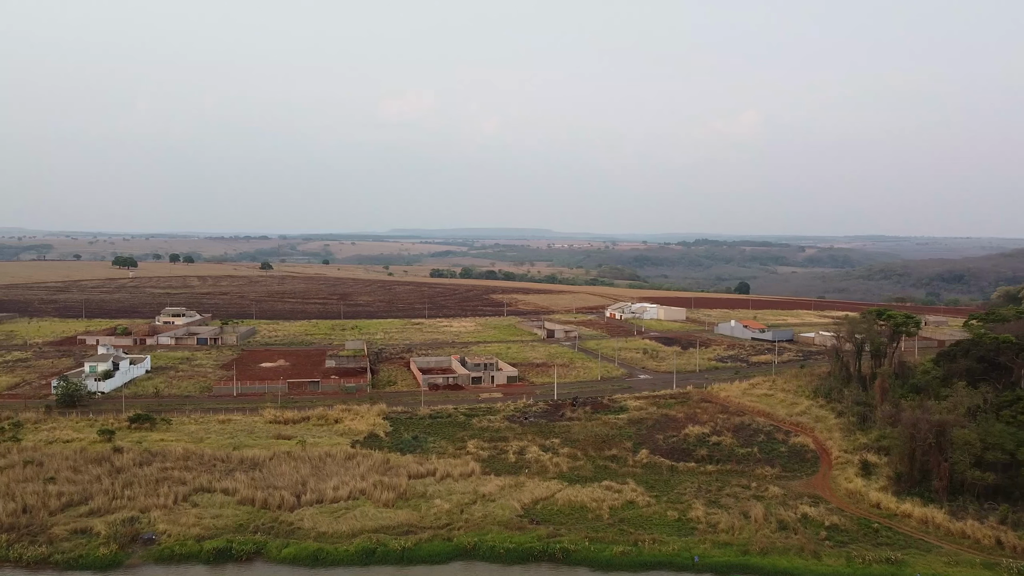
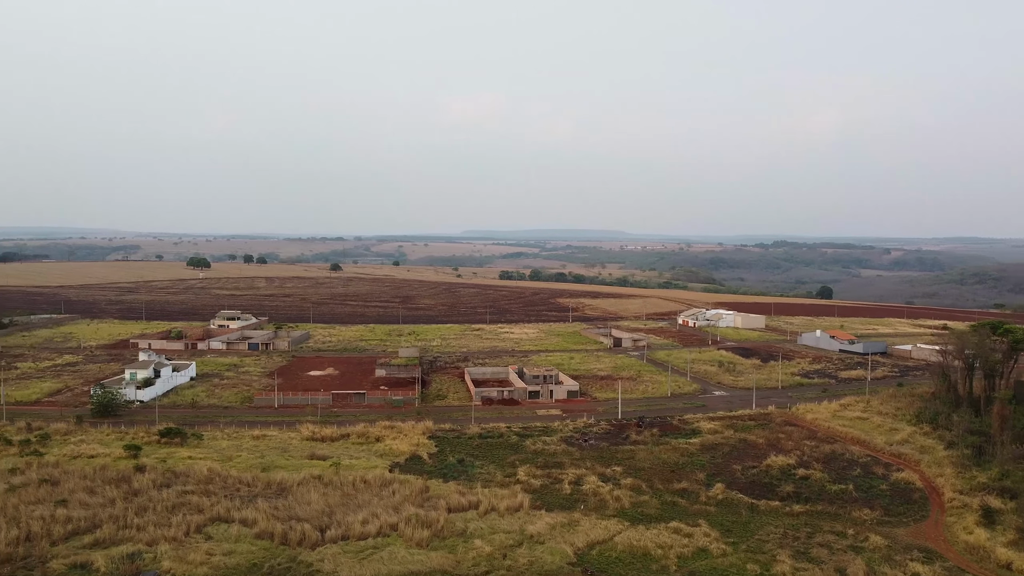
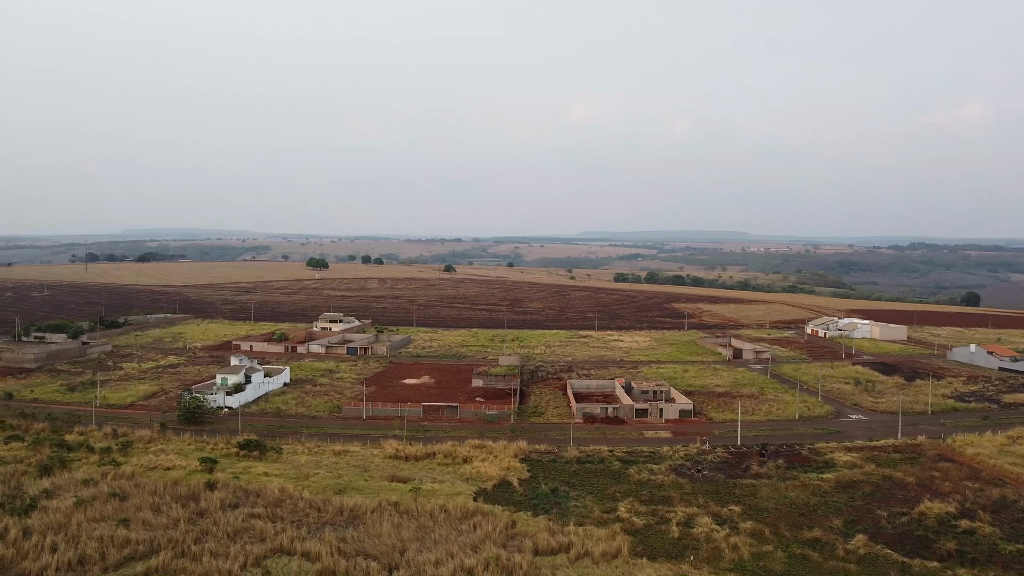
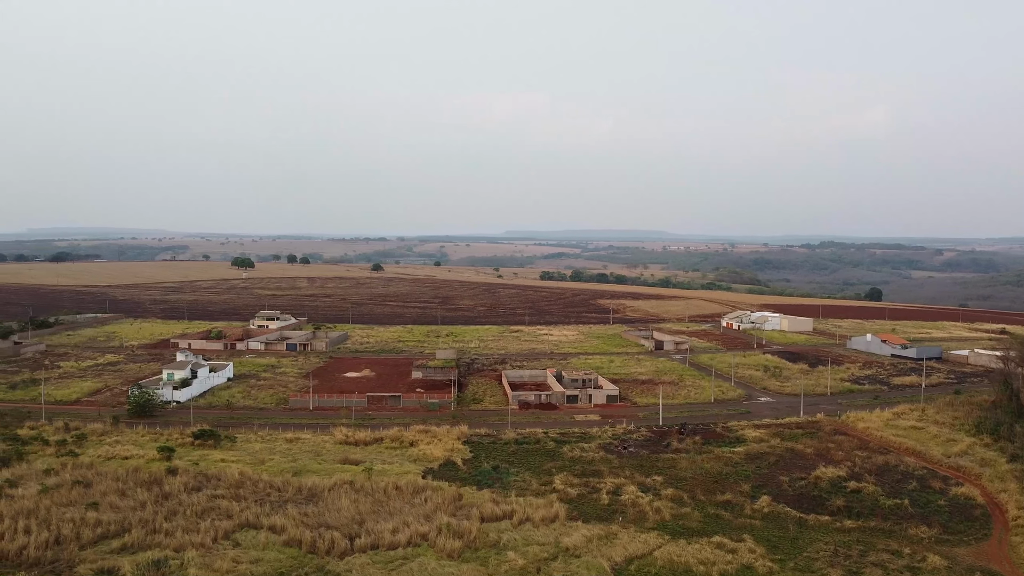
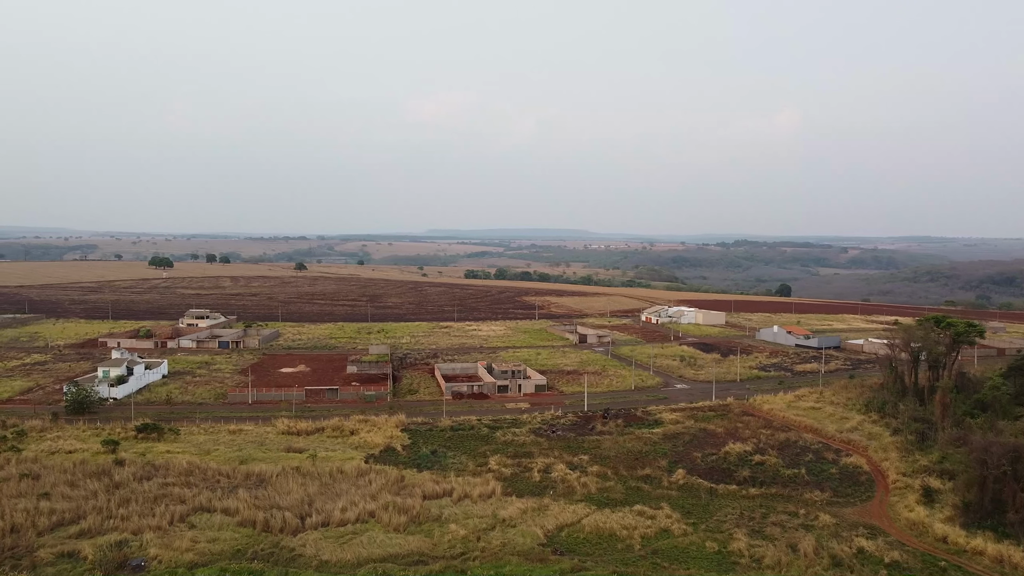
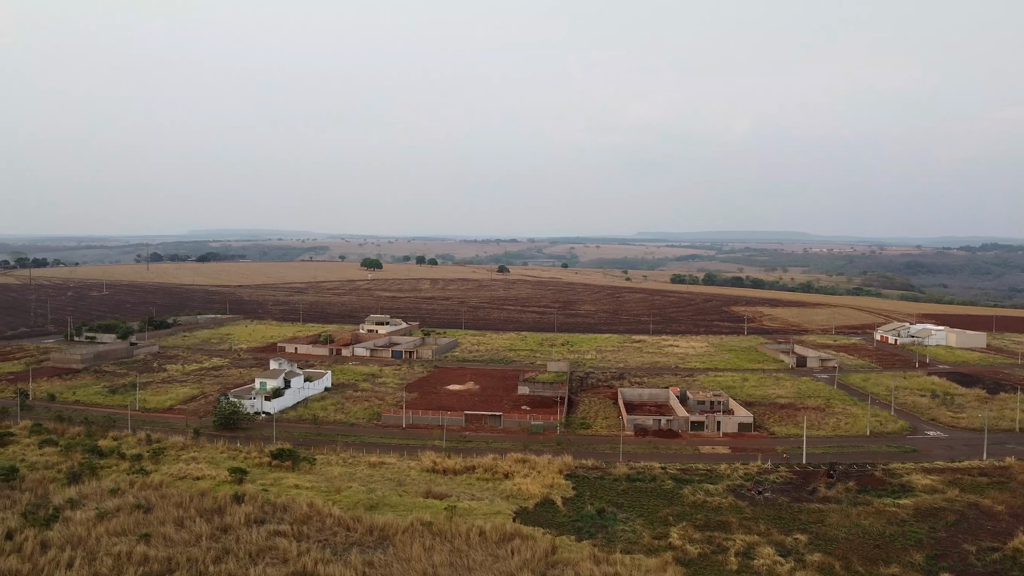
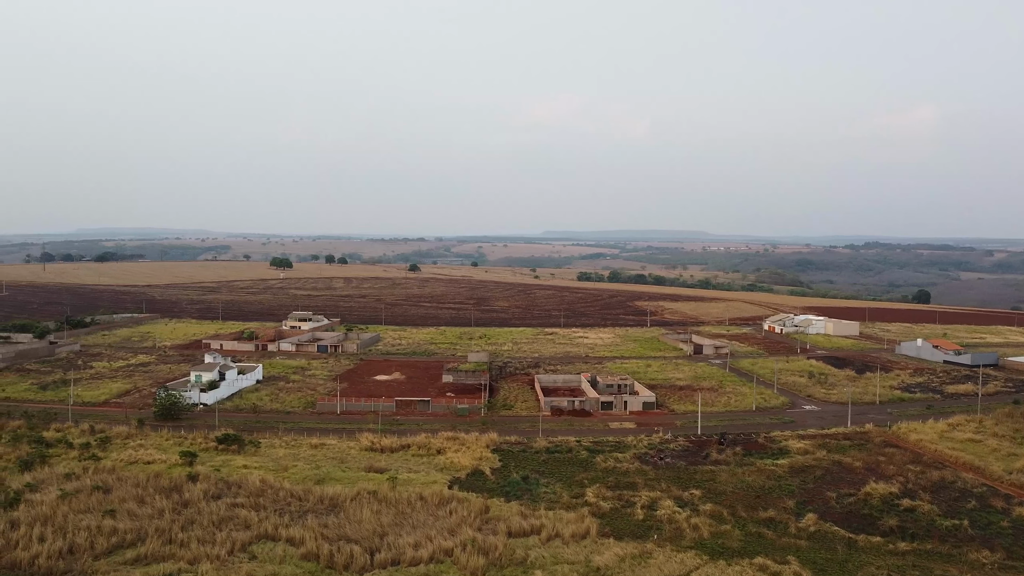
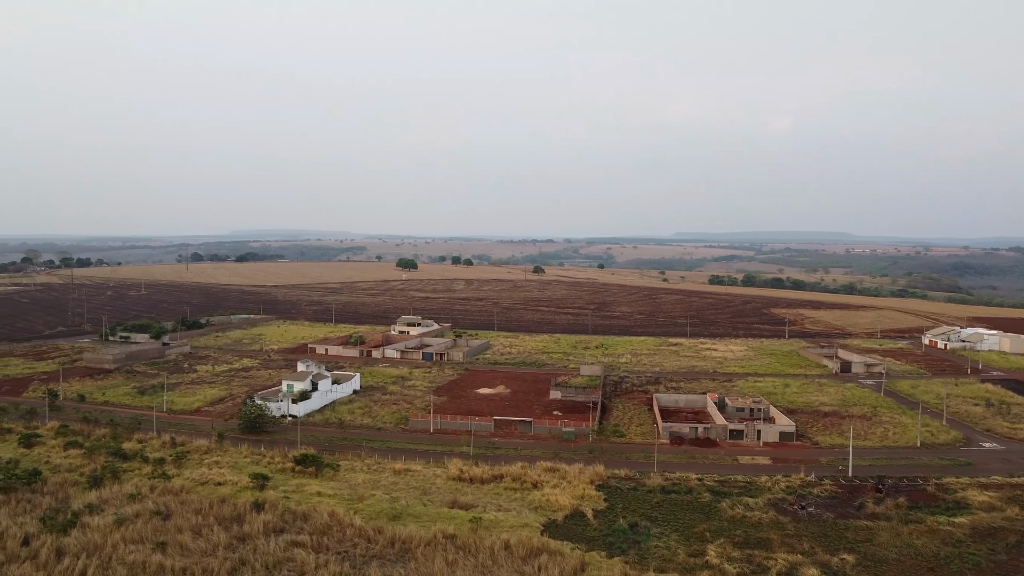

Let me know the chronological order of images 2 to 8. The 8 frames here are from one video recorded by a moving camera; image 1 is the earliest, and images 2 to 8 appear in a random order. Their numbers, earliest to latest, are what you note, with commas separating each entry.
5, 2, 4, 7, 3, 6, 8
